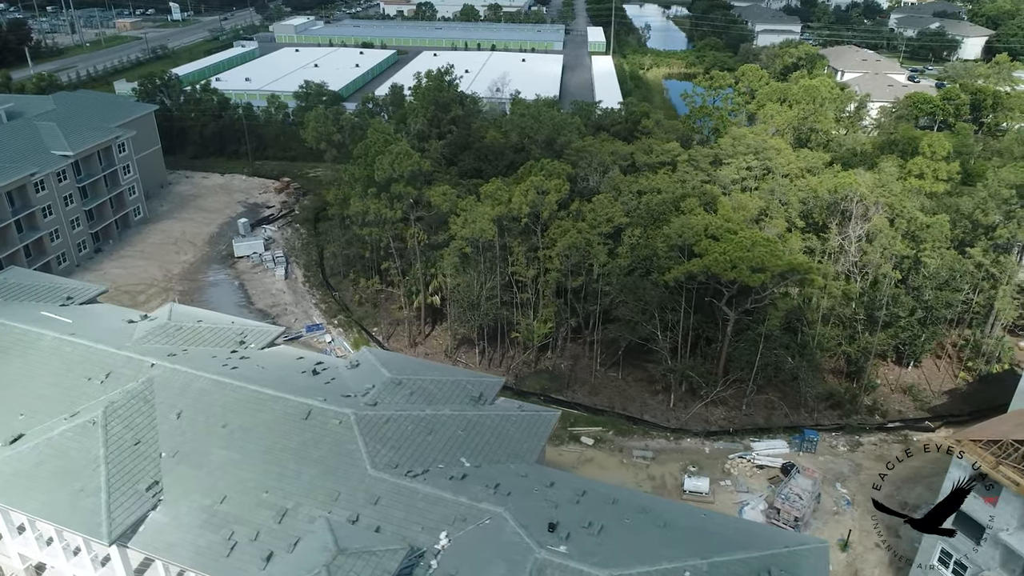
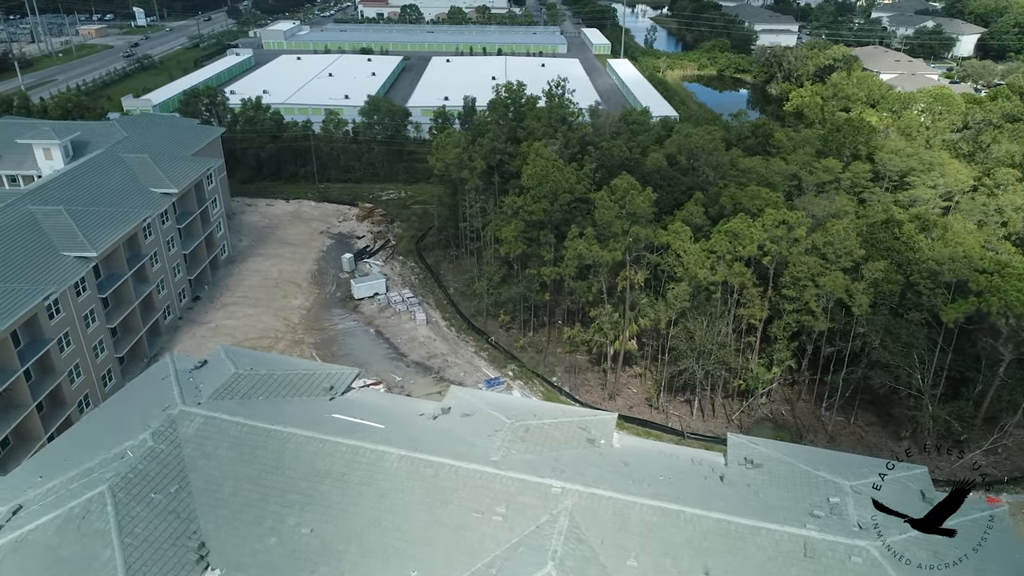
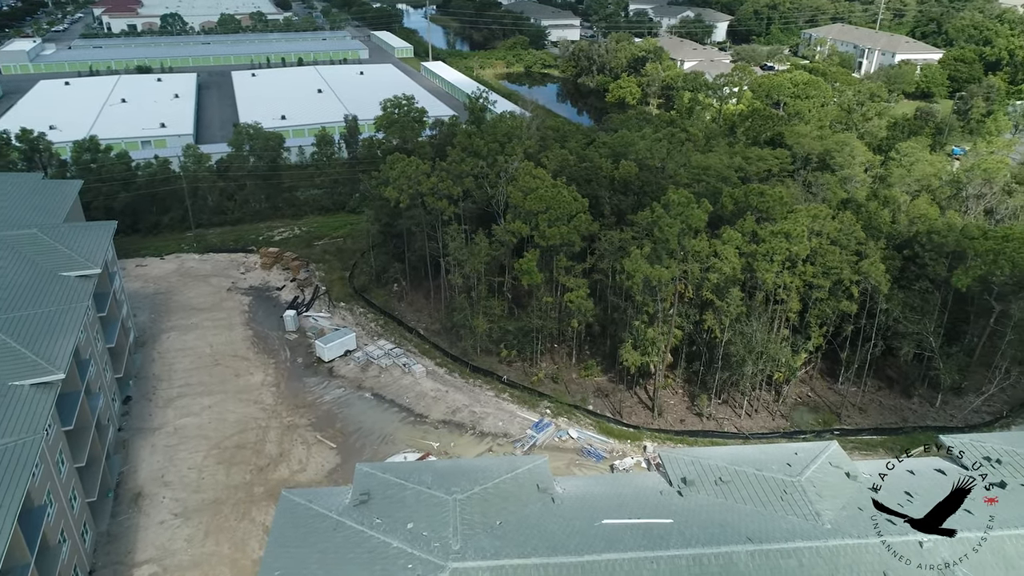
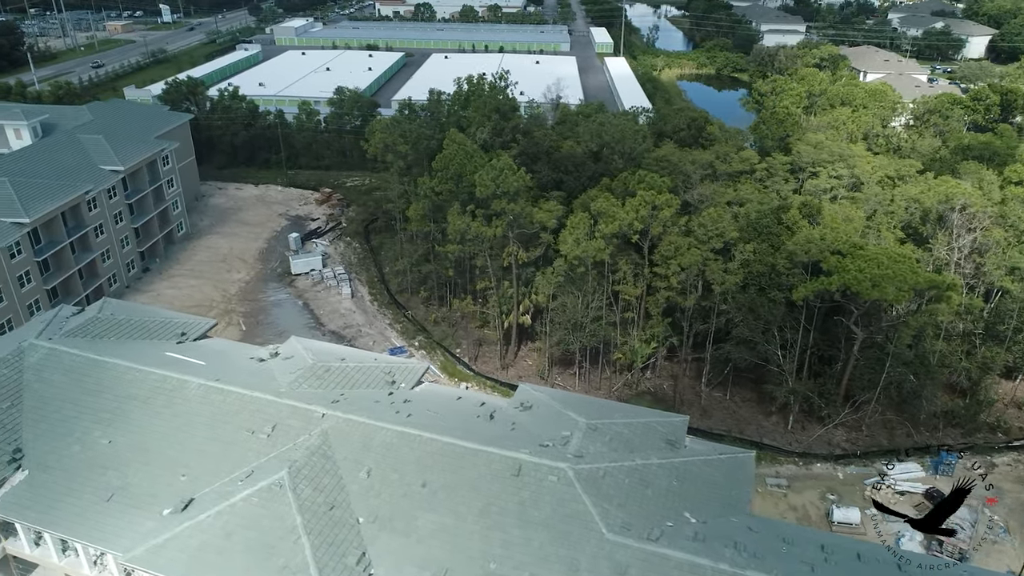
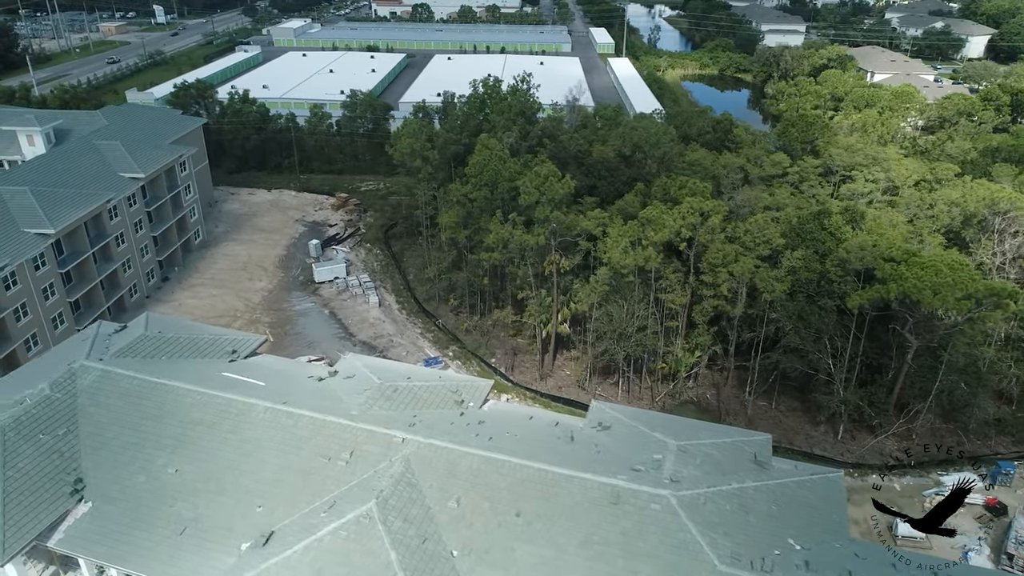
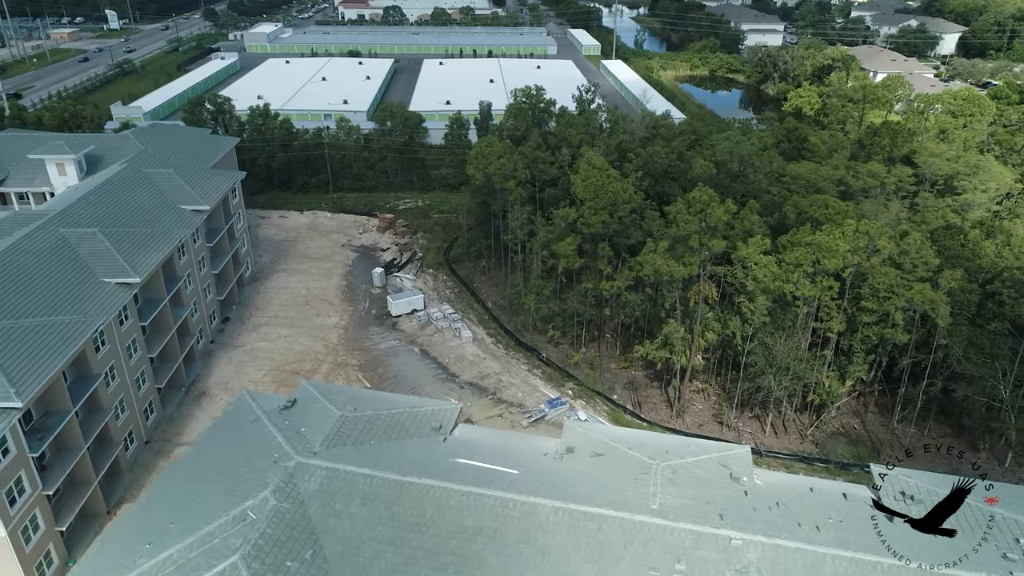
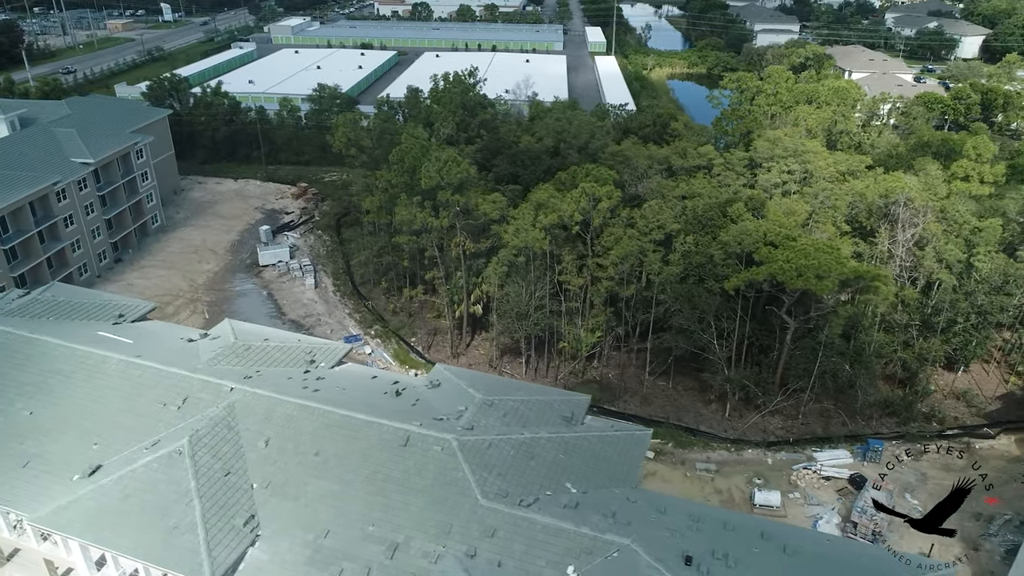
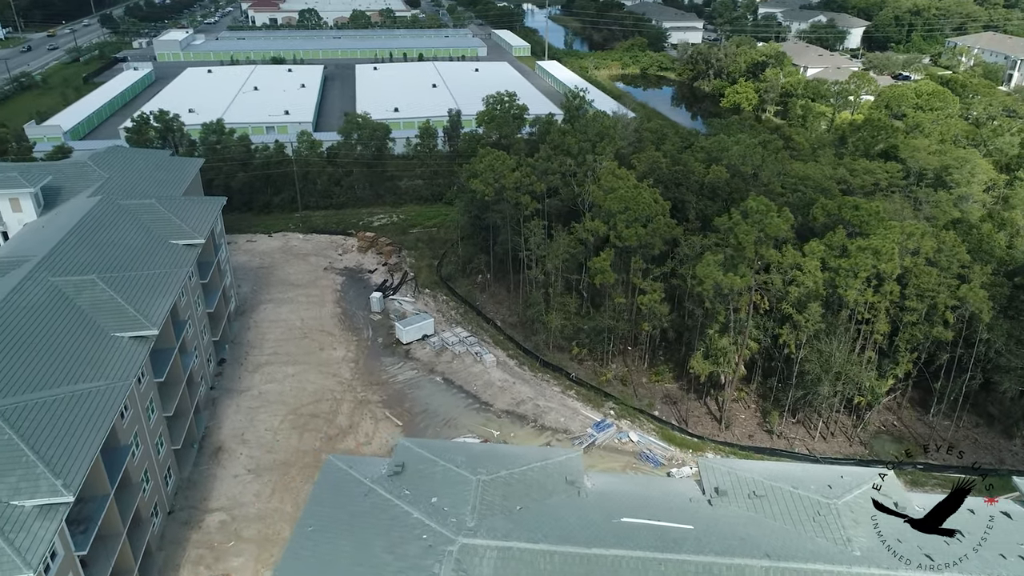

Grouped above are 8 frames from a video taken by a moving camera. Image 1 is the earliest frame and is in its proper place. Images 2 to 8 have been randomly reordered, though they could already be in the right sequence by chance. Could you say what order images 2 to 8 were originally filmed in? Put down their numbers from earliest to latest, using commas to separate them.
7, 4, 5, 2, 6, 8, 3
